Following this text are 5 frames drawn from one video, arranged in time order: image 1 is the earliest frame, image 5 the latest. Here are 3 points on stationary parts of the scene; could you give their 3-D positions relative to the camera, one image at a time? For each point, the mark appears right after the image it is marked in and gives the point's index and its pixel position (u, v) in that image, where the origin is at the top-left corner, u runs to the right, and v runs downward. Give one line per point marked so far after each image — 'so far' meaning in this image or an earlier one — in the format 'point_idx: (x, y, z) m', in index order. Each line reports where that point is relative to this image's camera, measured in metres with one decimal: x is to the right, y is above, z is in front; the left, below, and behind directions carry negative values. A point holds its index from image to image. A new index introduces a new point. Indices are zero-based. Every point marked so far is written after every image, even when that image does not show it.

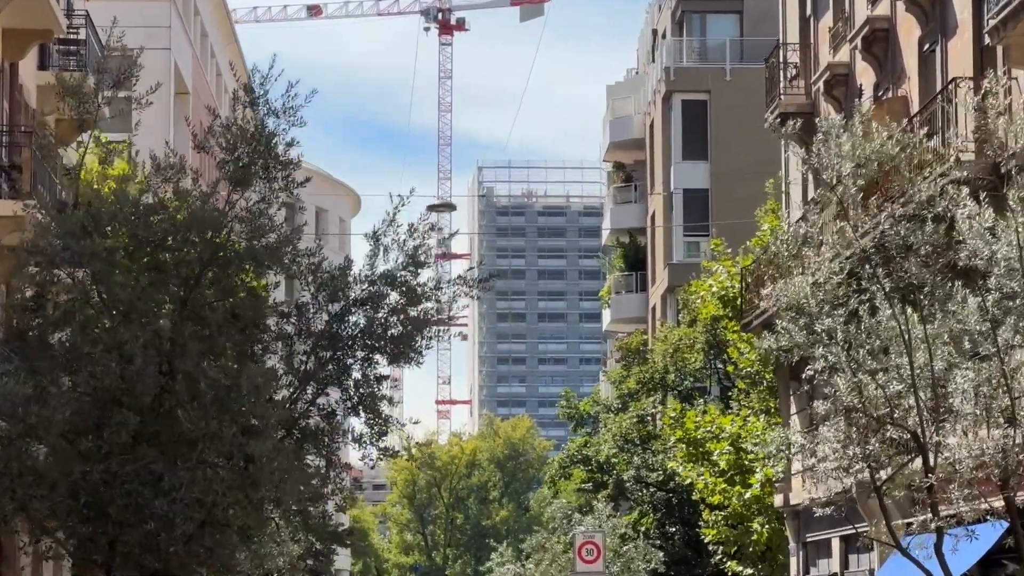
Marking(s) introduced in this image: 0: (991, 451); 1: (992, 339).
0: (+4.3, -1.5, +15.6) m
1: (+4.3, -0.5, +15.8) m
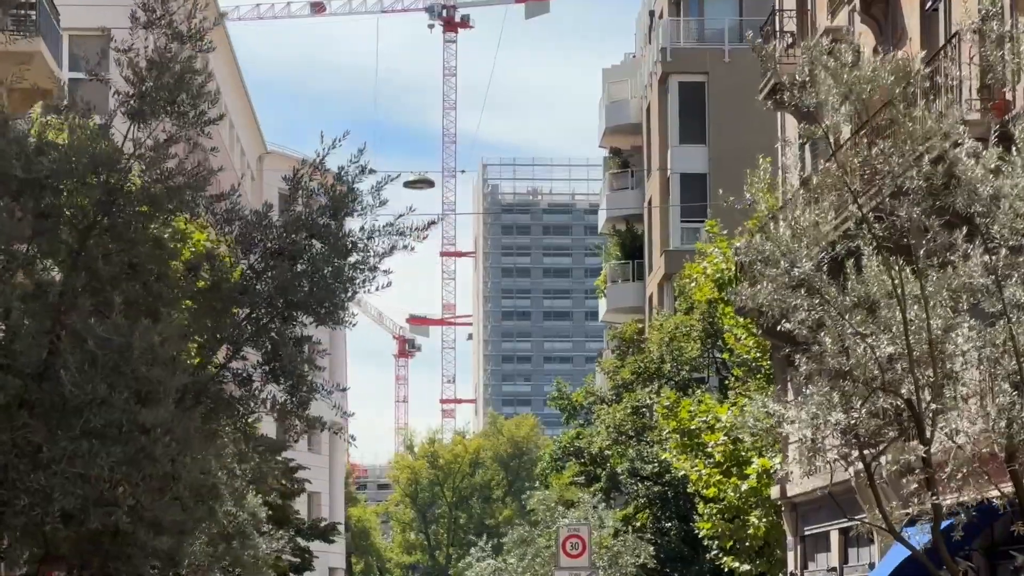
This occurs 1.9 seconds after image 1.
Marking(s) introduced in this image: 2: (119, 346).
0: (+3.8, -1.0, +13.7) m
1: (+3.9, -0.1, +13.9) m
2: (-2.9, -0.4, +12.8) m
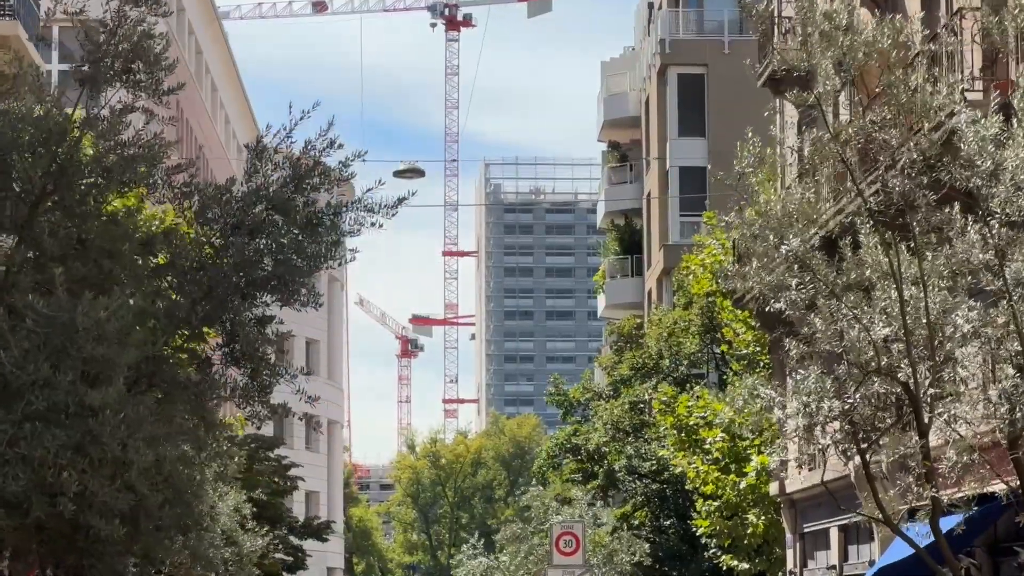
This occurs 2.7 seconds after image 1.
0: (+3.6, -0.9, +12.9) m
1: (+3.7, +0.1, +13.1) m
2: (-3.1, -0.2, +12.0) m
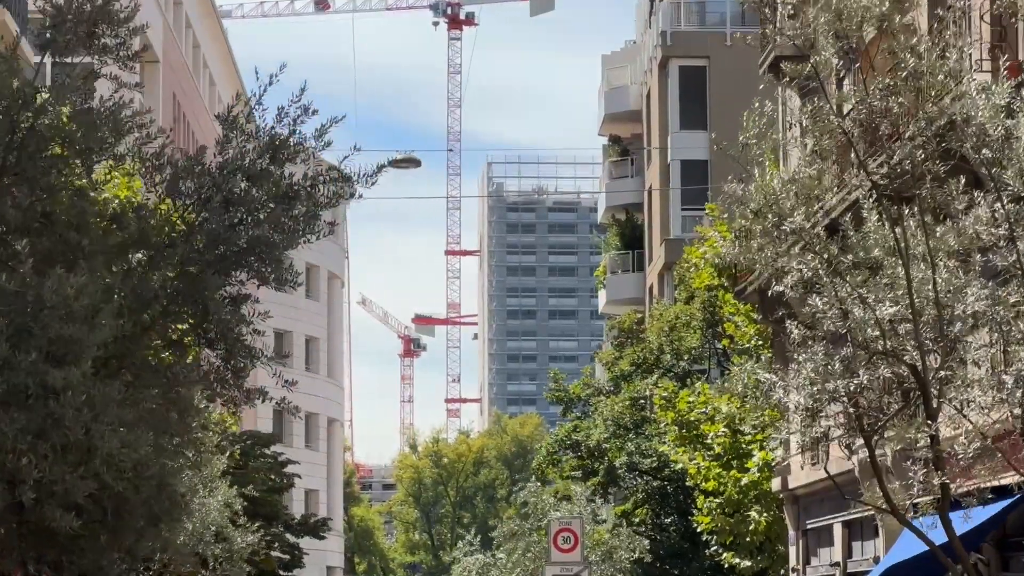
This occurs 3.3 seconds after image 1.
0: (+3.5, -0.7, +12.3) m
1: (+3.6, +0.3, +12.4) m
2: (-3.2, -0.1, +11.4) m
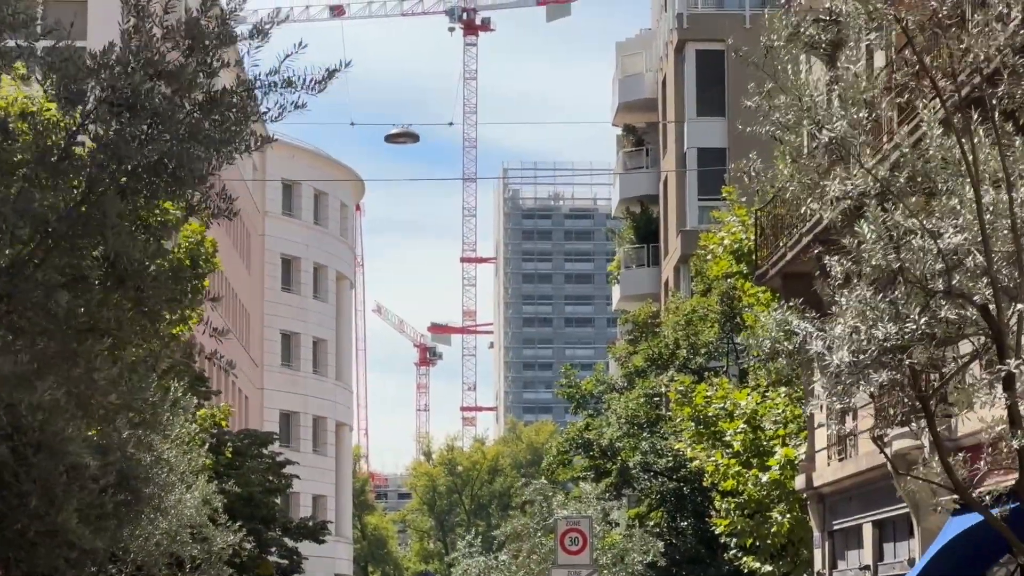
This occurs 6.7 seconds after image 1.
0: (+3.4, -0.3, +9.9) m
1: (+3.4, +0.7, +10.1) m
2: (-3.3, +0.4, +9.1) m
